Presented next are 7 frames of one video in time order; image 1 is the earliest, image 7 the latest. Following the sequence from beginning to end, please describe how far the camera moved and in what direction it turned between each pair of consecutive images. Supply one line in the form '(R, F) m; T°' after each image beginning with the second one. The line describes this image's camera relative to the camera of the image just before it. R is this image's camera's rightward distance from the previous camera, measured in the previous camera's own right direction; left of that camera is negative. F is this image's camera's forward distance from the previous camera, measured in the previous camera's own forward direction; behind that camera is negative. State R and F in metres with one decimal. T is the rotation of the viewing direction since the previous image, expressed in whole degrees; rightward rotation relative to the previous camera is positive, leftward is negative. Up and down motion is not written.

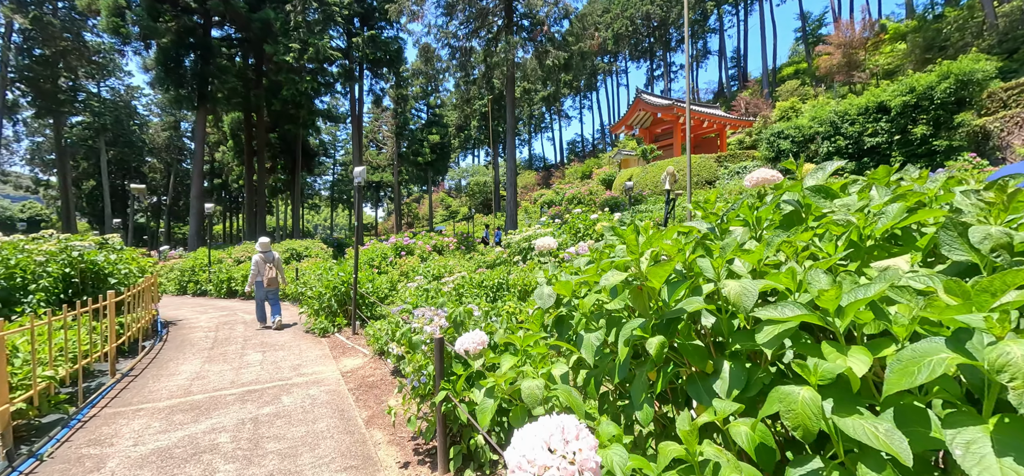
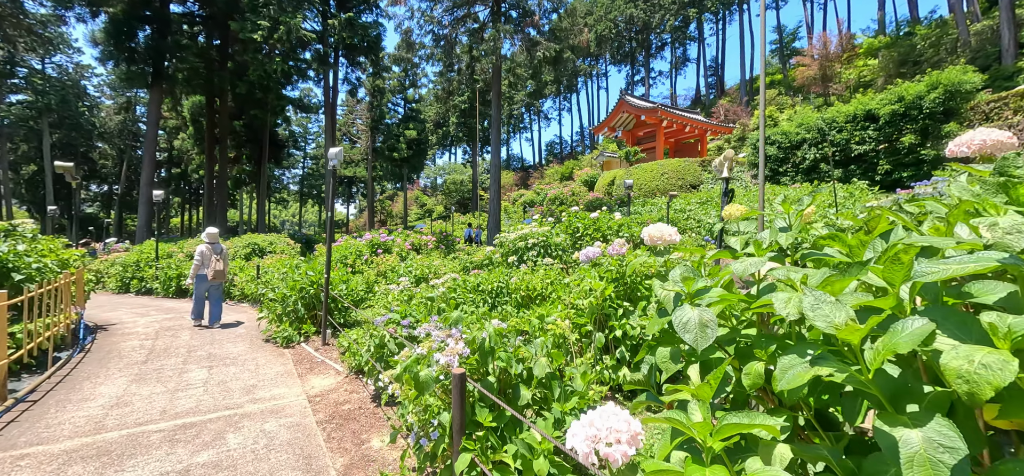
(-0.3, +0.8) m; +3°
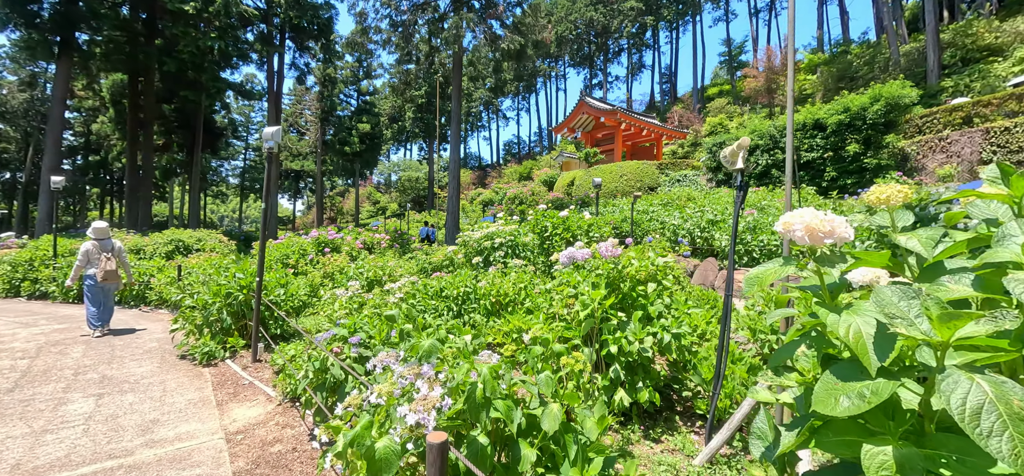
(-0.1, +0.6) m; +5°
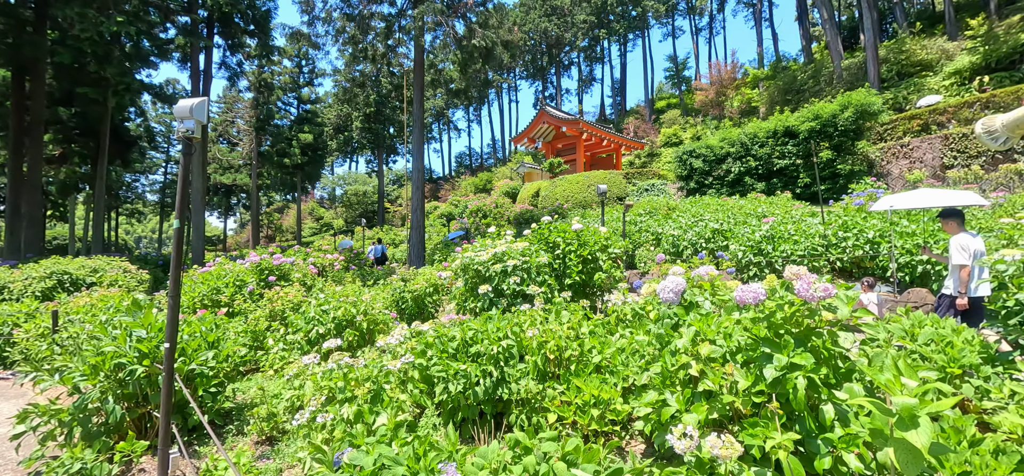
(-0.7, +1.4) m; +7°
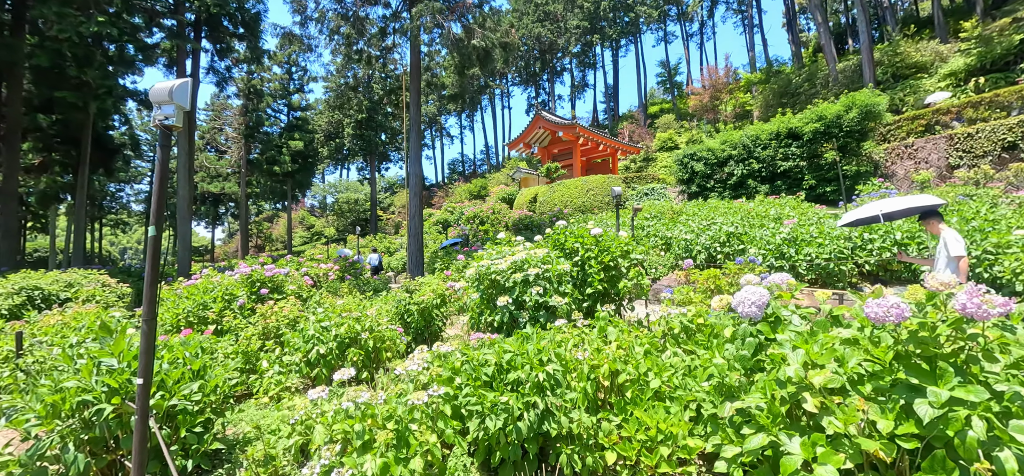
(-0.3, +0.4) m; +1°
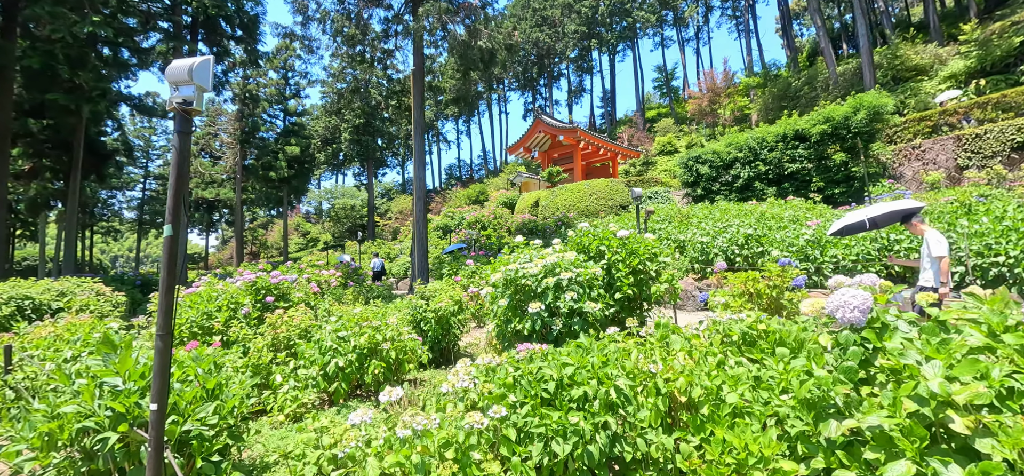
(-0.3, +0.3) m; +1°
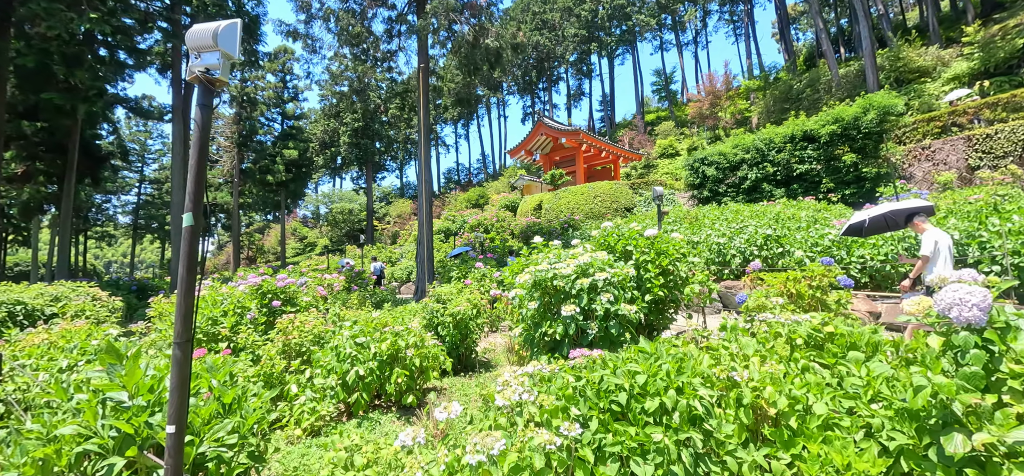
(-0.3, +0.3) m; 0°
